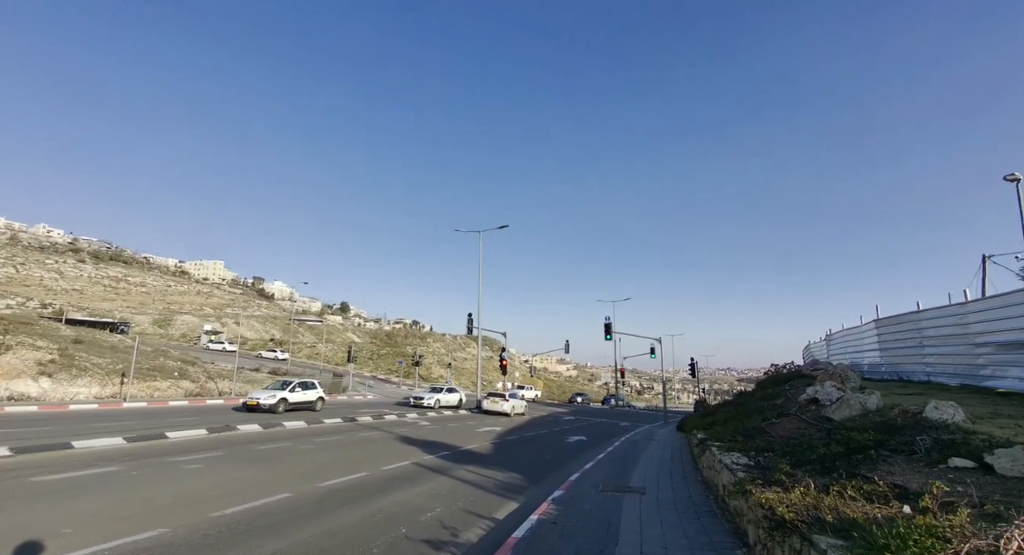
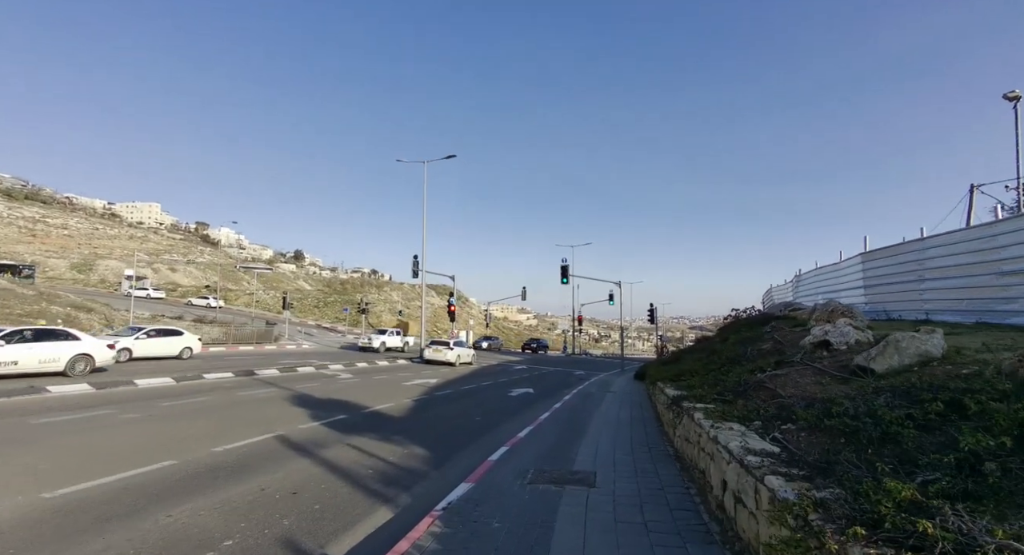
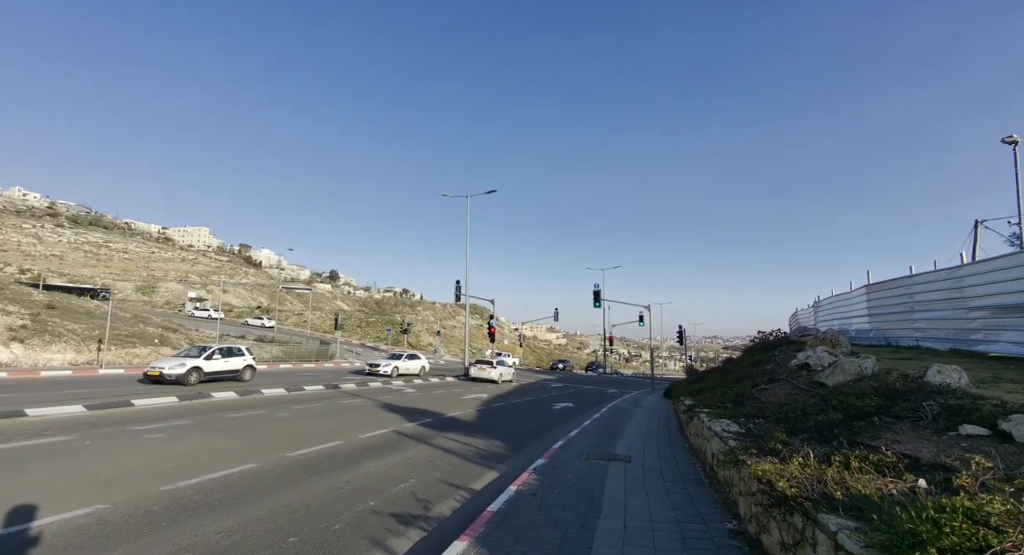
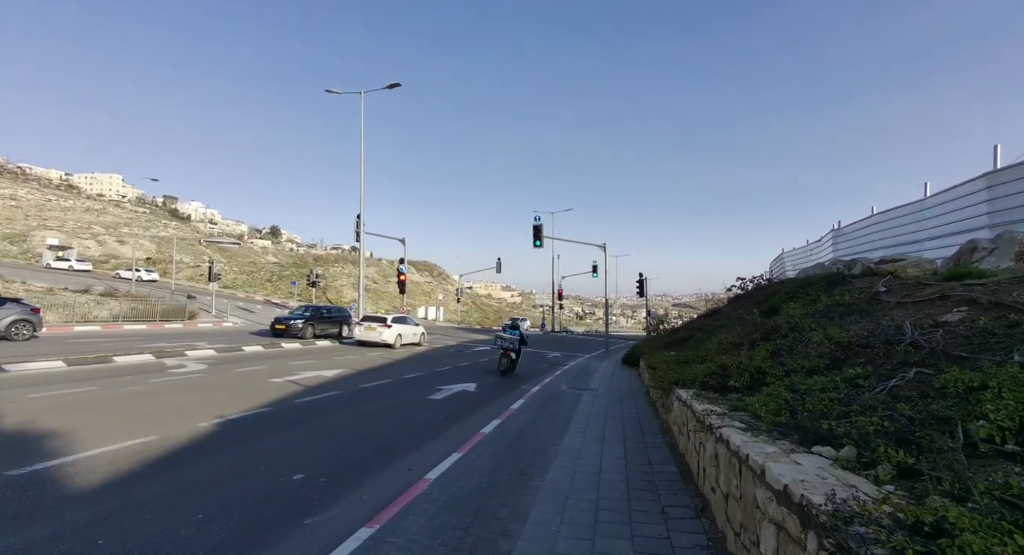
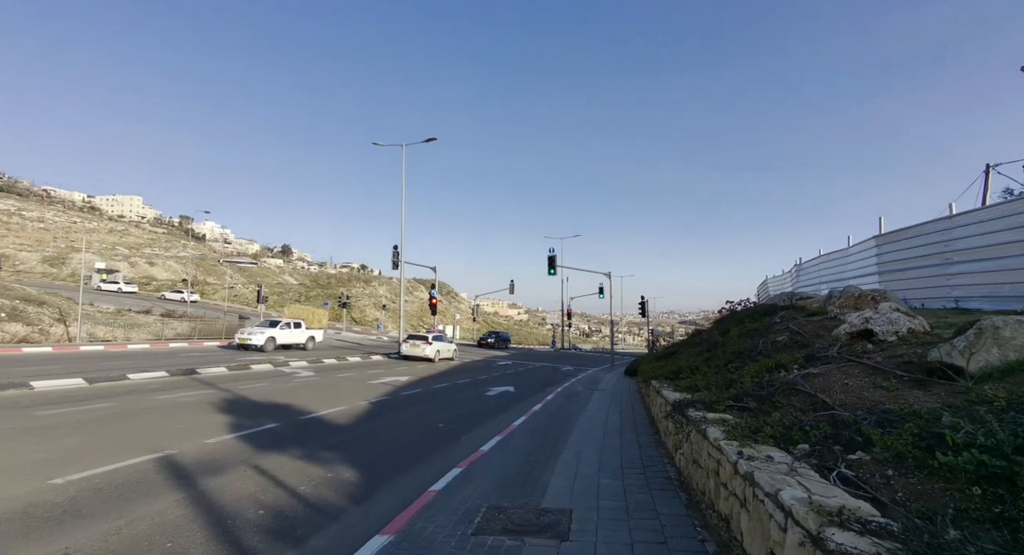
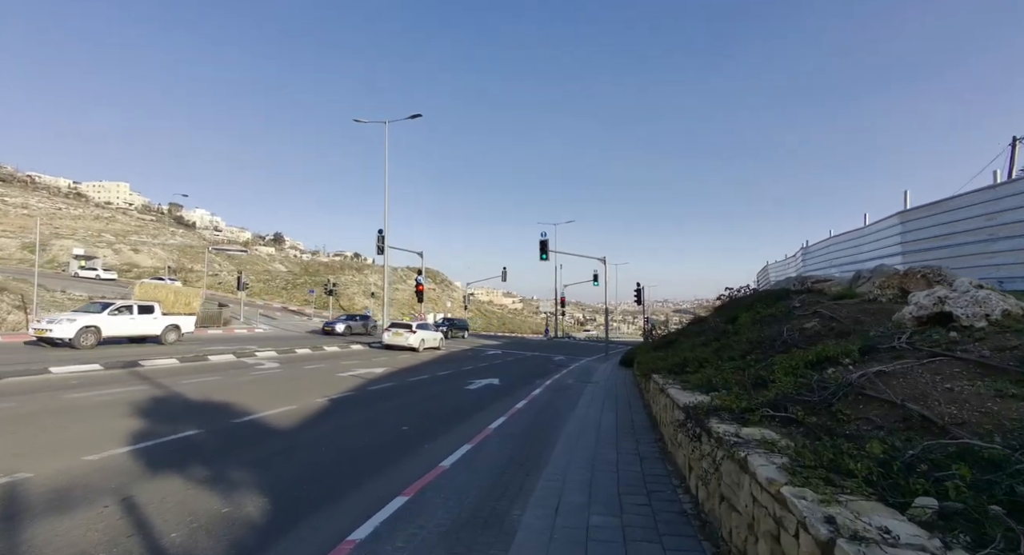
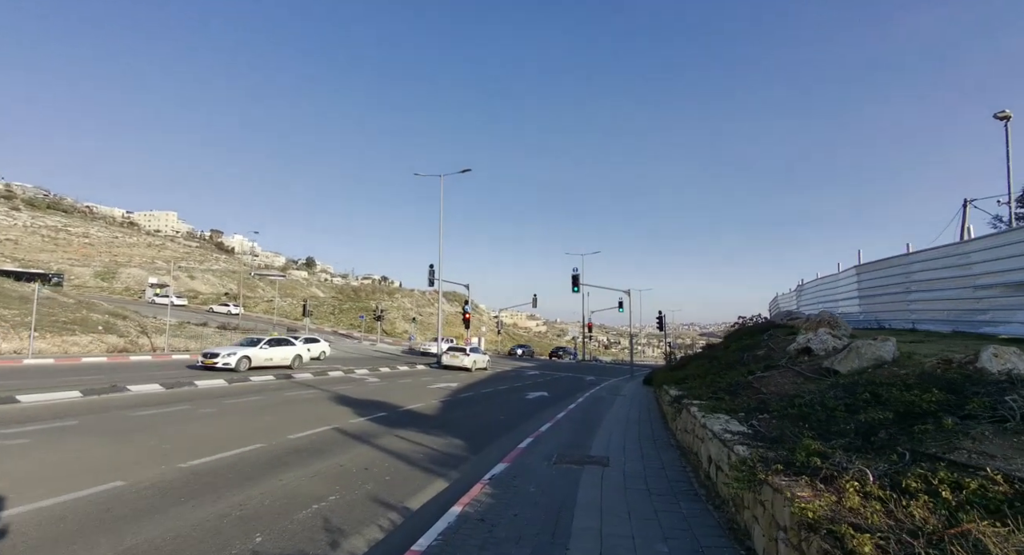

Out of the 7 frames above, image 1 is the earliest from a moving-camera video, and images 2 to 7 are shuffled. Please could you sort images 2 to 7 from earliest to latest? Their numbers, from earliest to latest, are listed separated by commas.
3, 7, 2, 5, 6, 4
